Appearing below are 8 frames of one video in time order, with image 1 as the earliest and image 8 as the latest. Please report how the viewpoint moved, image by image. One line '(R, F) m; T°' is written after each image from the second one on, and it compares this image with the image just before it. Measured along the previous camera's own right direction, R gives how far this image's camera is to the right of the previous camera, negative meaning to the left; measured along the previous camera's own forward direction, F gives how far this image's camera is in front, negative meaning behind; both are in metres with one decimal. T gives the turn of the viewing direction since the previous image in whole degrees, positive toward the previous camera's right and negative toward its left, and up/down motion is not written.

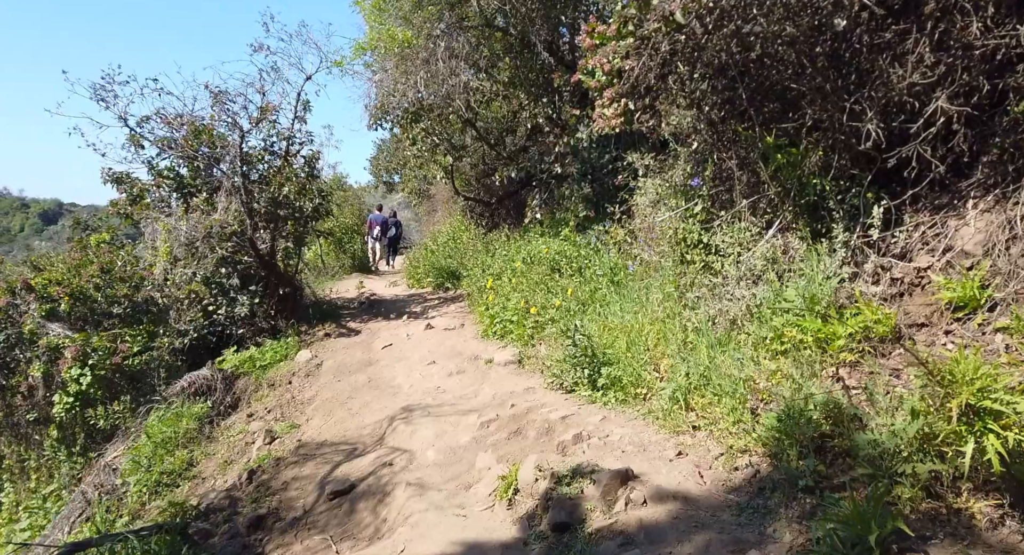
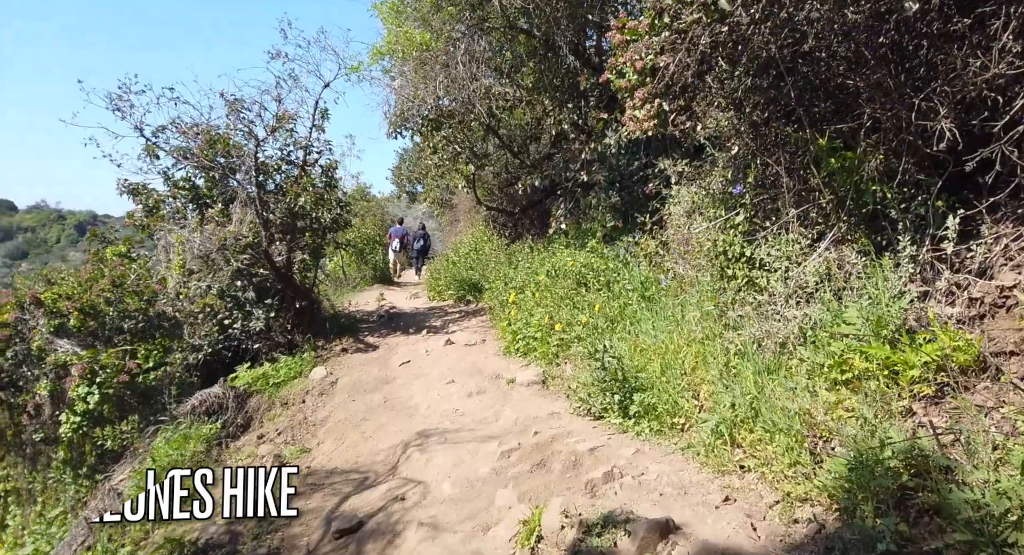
(0.0, +0.3) m; -3°
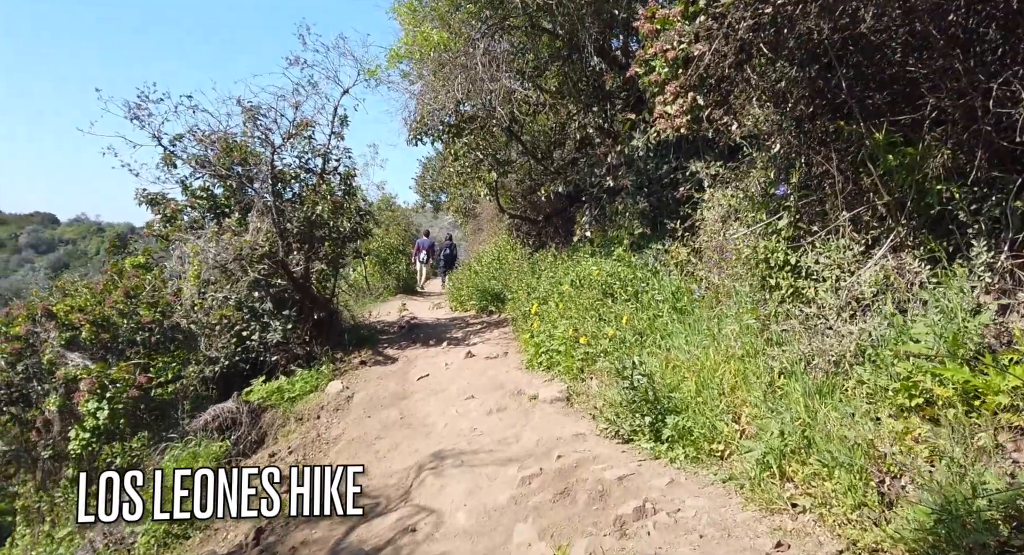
(0.0, +0.3) m; -3°
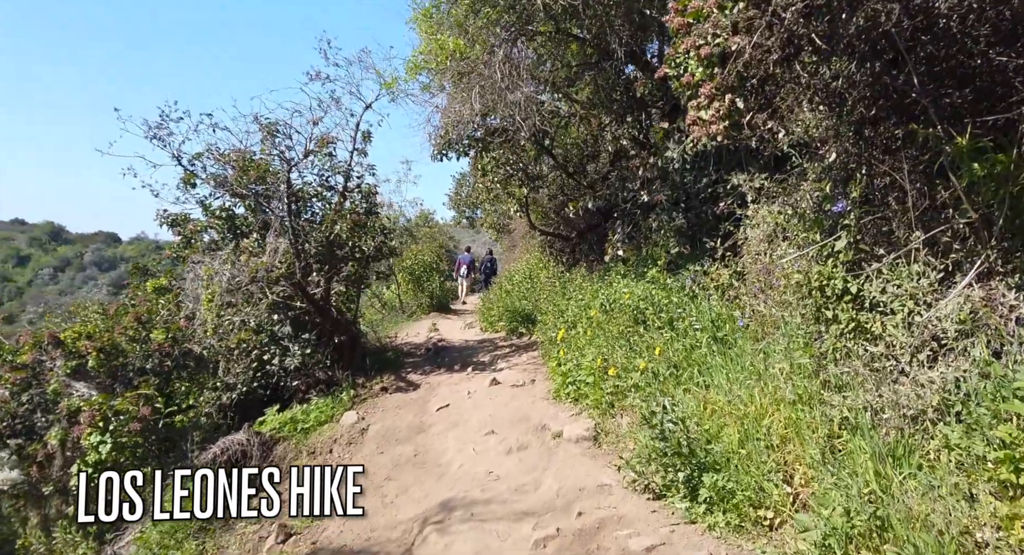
(+0.2, +0.4) m; -4°
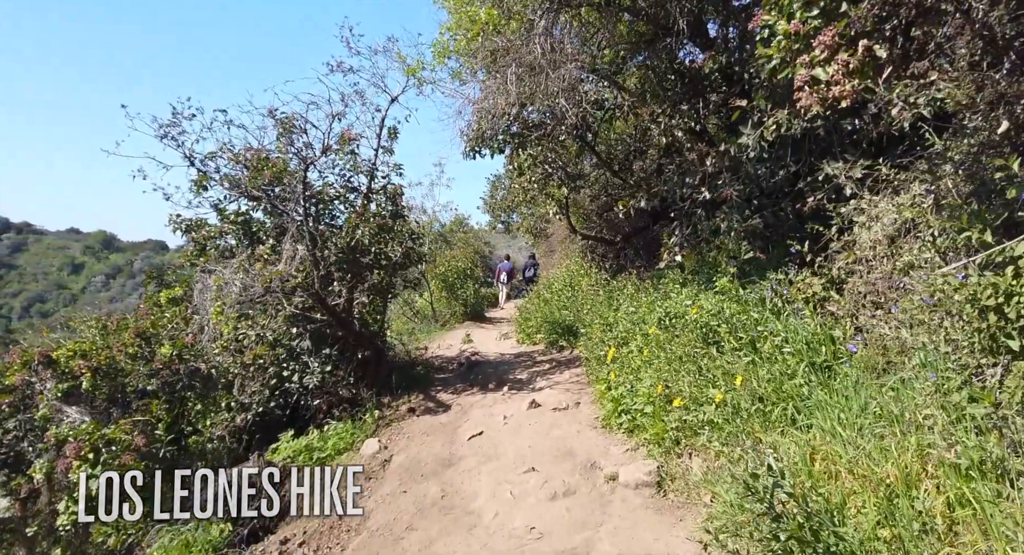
(-0.1, +0.7) m; -4°
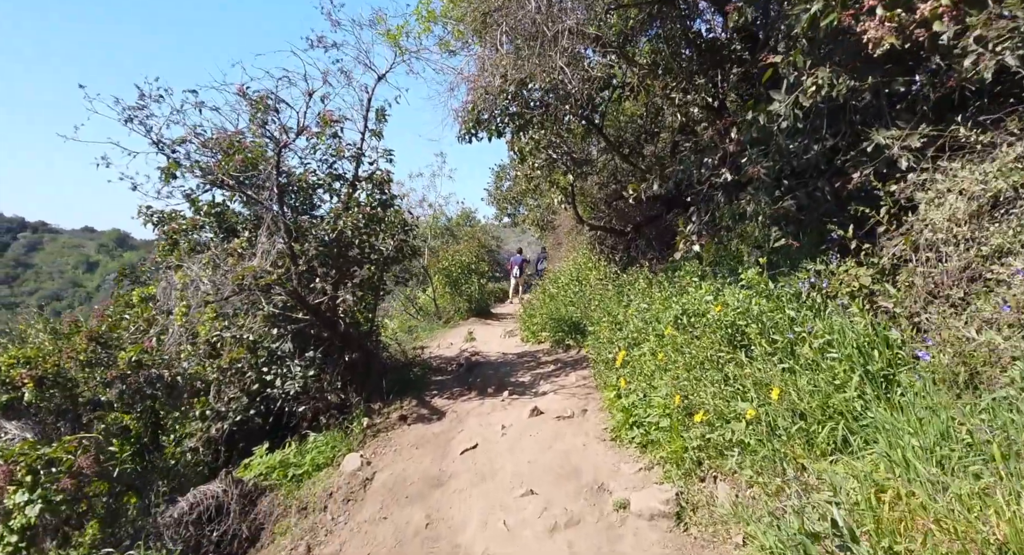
(+0.1, +0.6) m; -1°
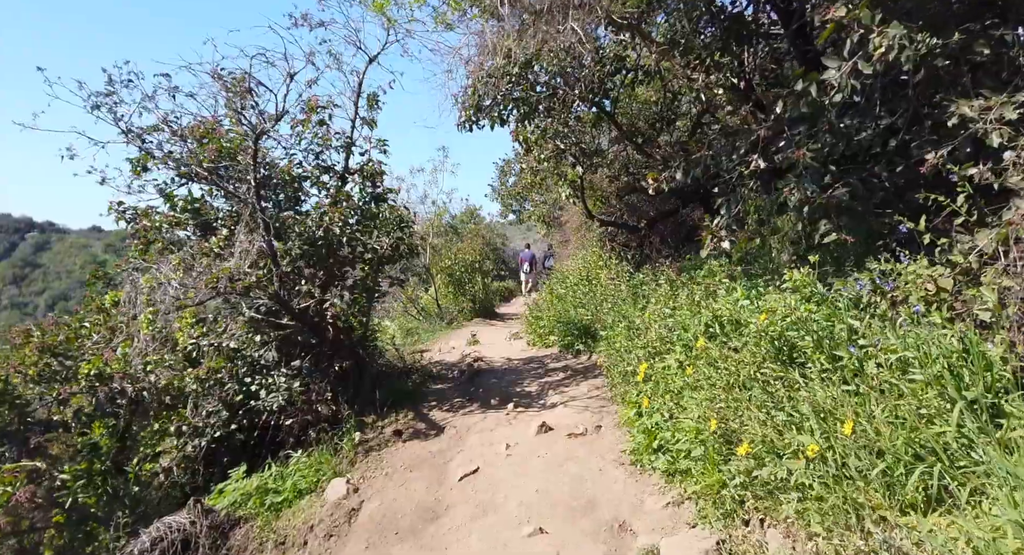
(0.0, +0.5) m; -1°
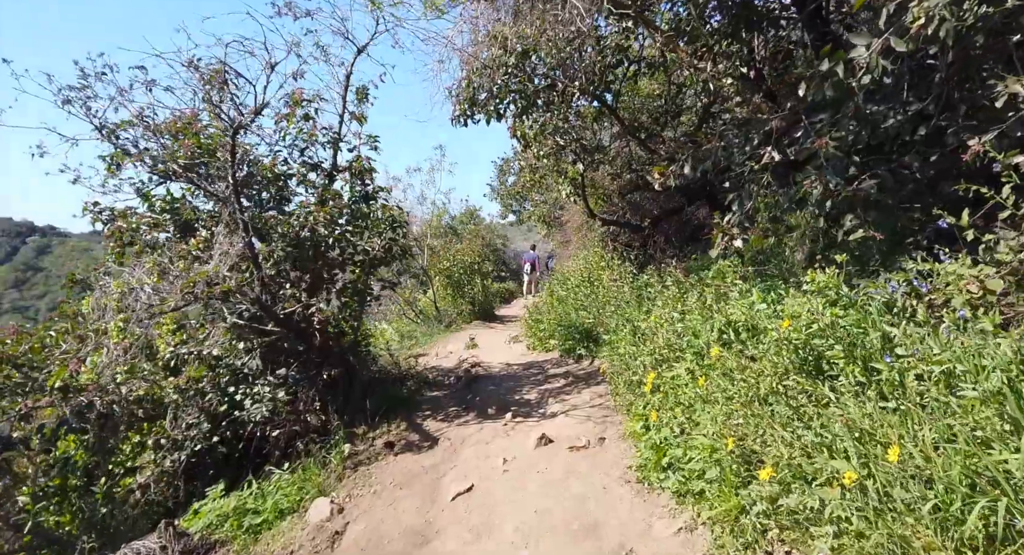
(0.0, +0.3) m; 0°
